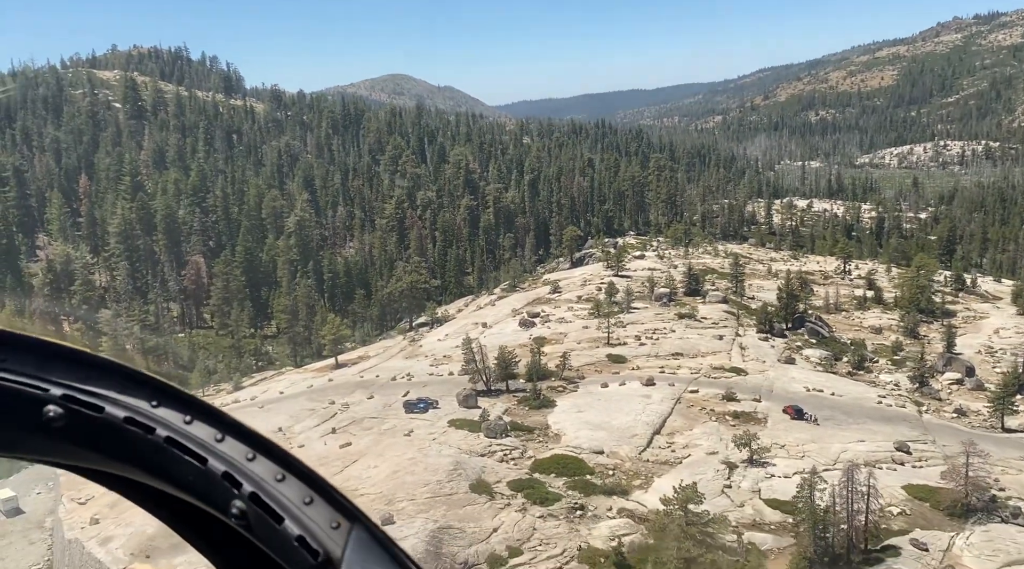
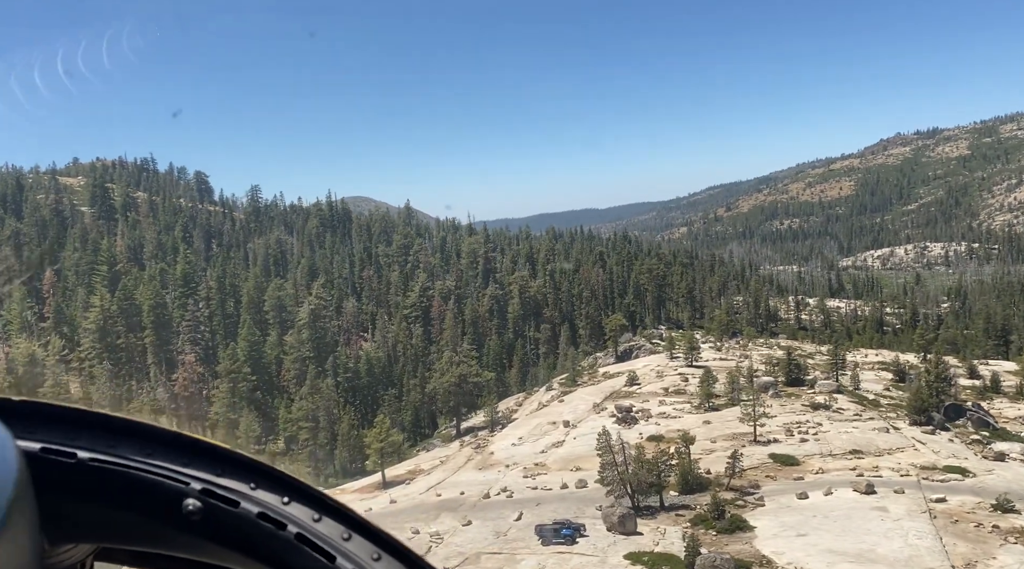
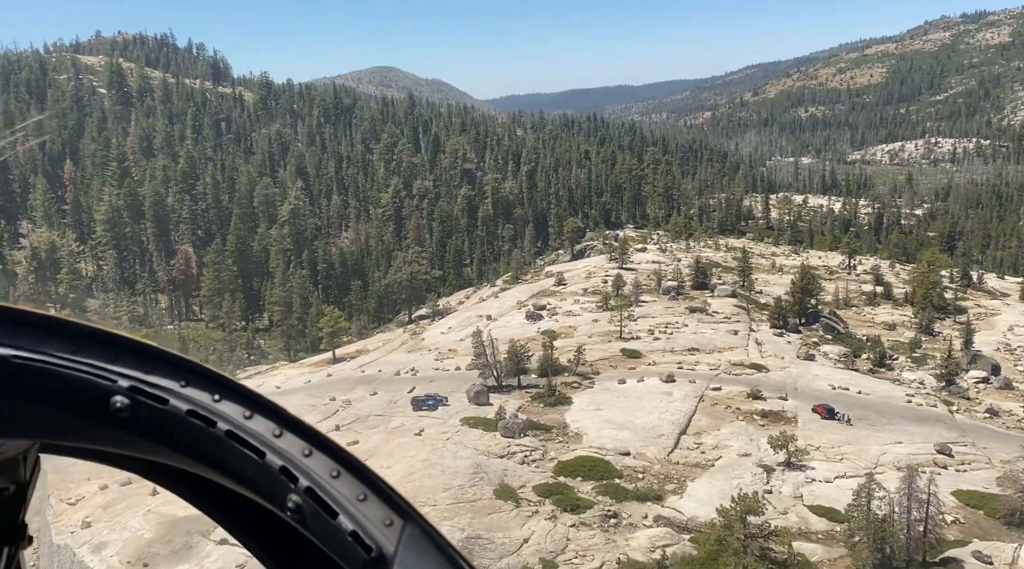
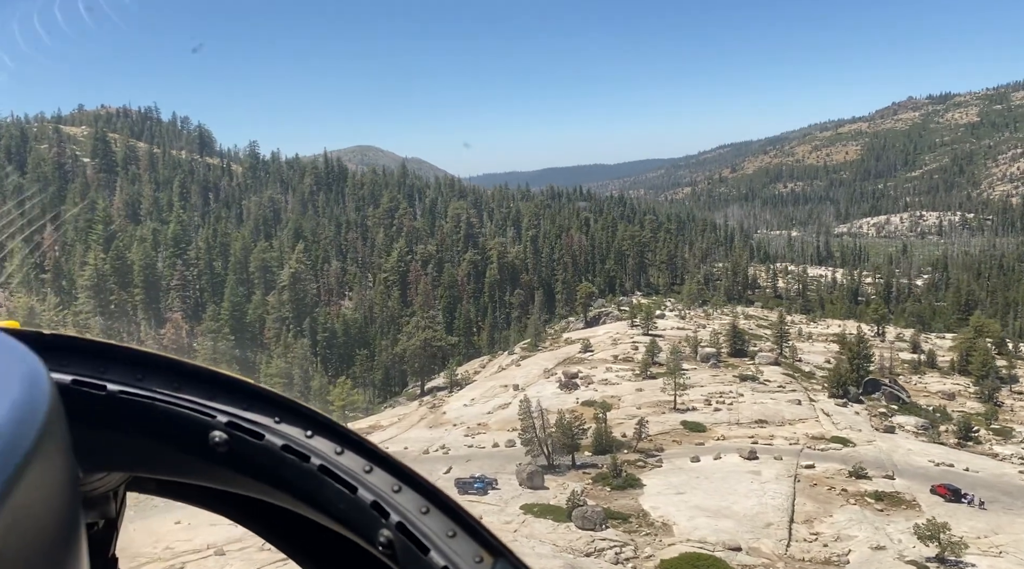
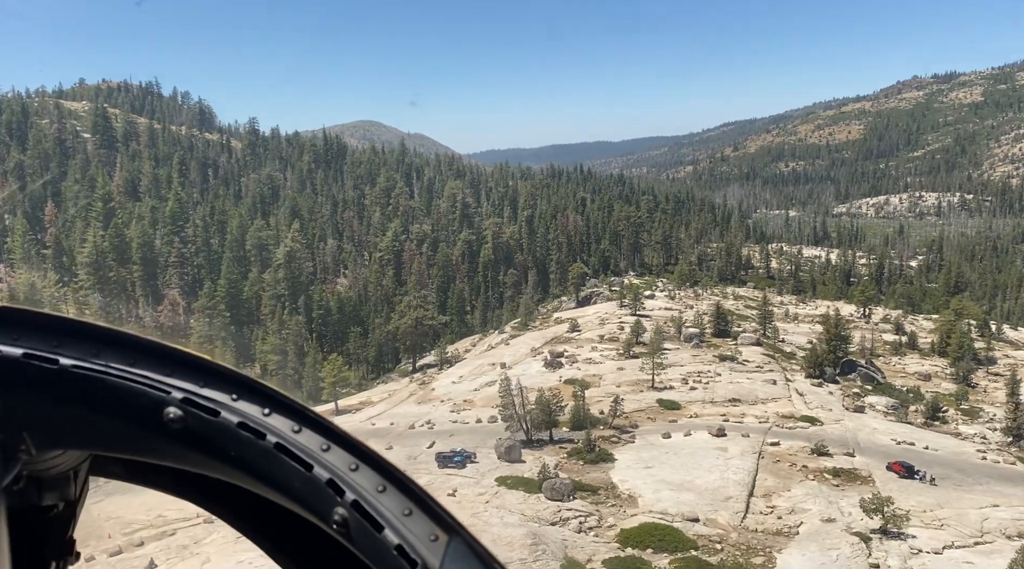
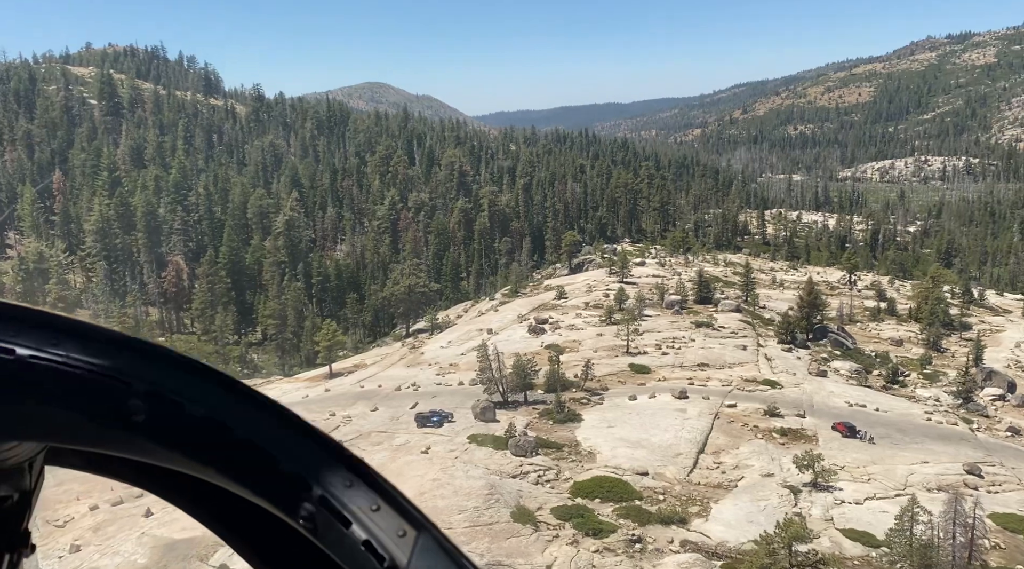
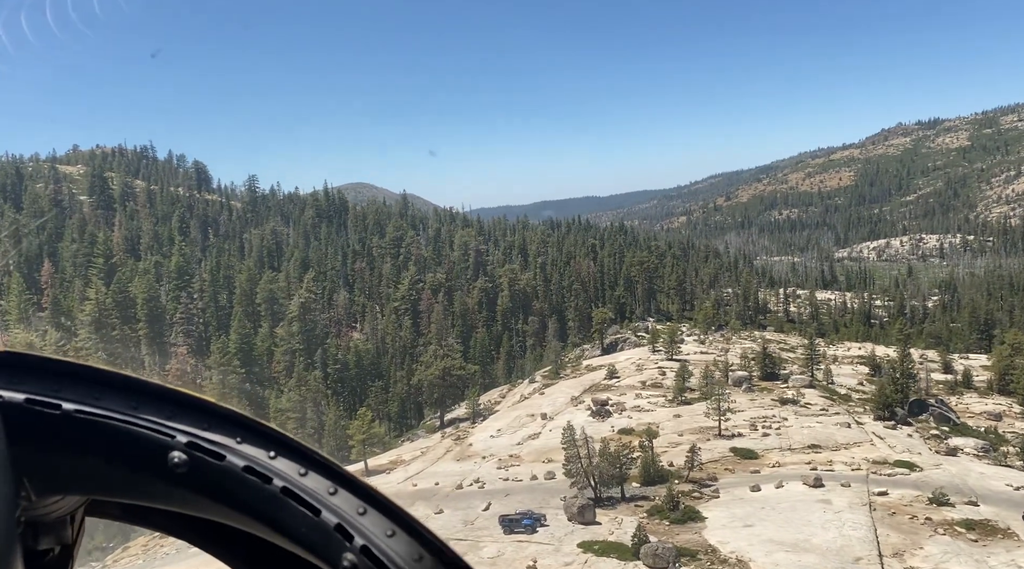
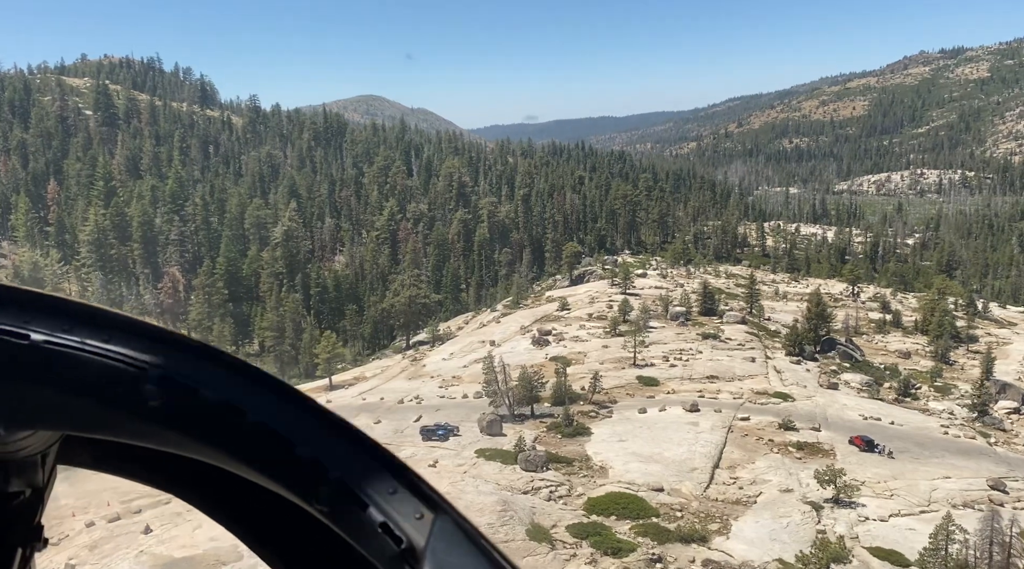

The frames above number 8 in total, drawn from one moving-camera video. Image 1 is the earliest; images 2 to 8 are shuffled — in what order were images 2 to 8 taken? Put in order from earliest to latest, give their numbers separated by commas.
3, 6, 8, 5, 4, 7, 2
